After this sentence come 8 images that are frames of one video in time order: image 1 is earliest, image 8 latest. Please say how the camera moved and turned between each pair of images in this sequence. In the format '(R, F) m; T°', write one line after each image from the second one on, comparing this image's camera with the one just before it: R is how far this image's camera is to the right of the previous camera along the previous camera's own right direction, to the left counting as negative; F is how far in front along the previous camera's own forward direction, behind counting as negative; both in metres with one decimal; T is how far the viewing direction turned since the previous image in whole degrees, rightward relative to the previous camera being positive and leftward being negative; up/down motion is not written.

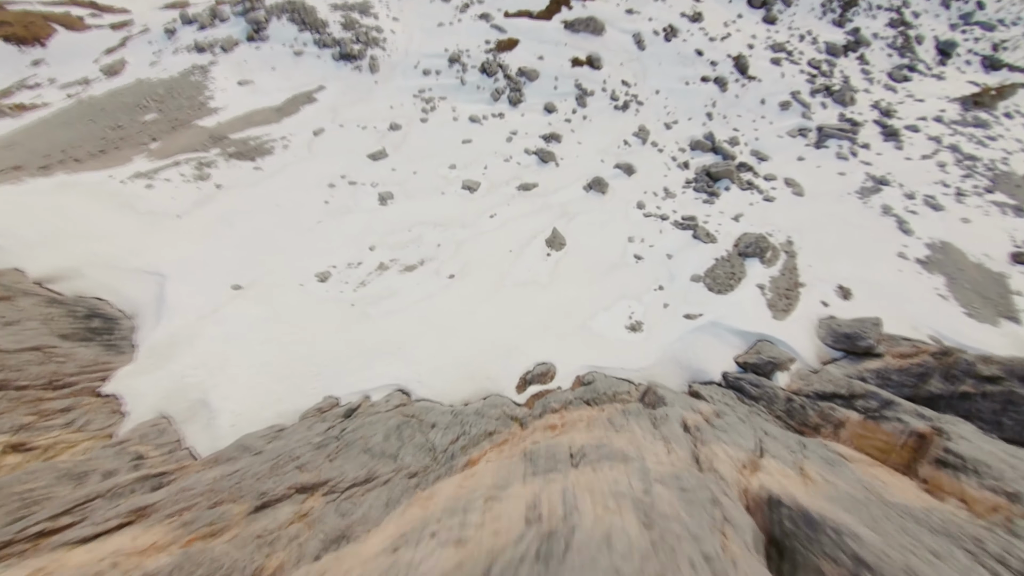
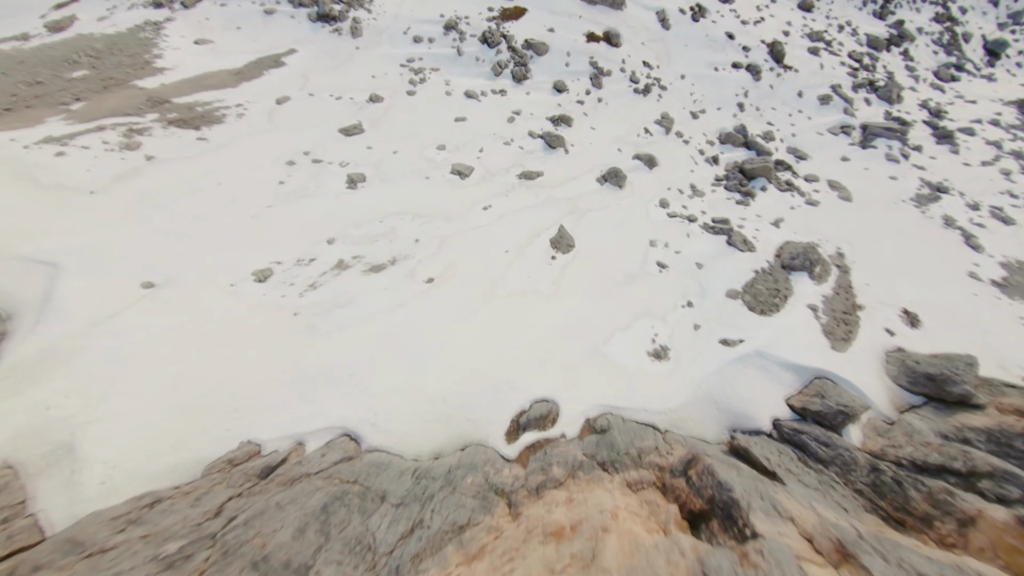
(+0.1, +2.6) m; 0°
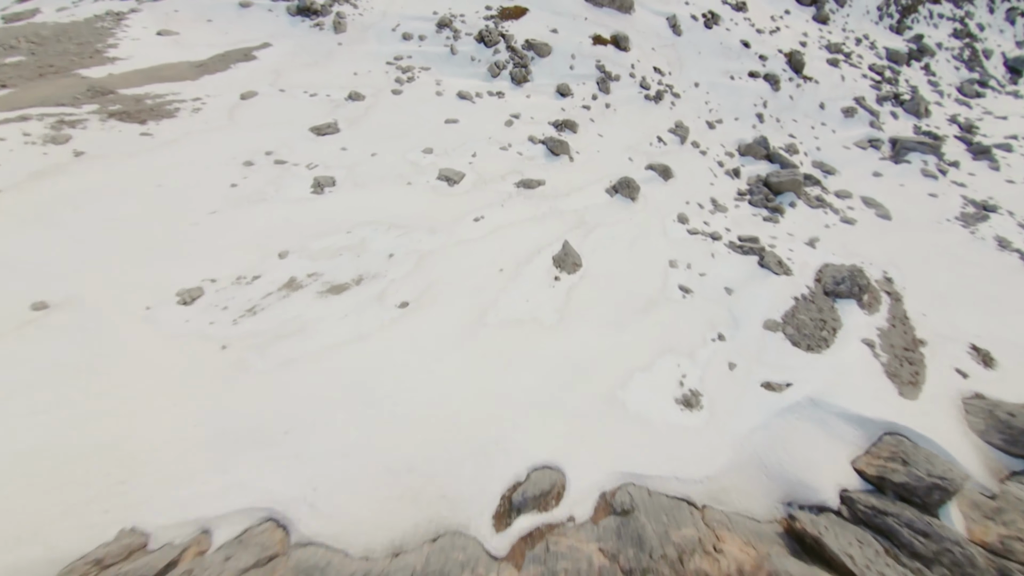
(+0.1, +1.9) m; 0°
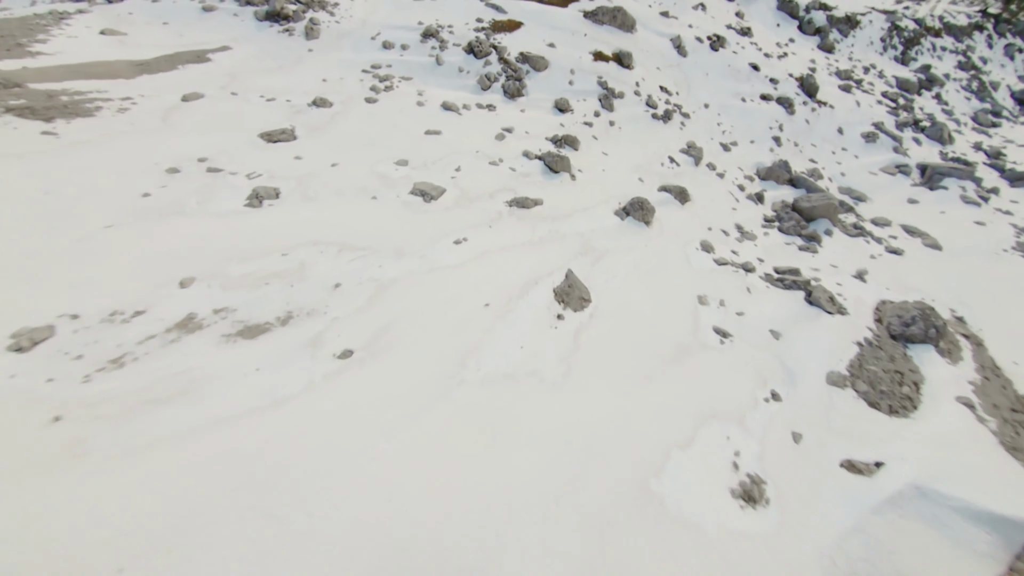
(+0.1, +2.2) m; +1°
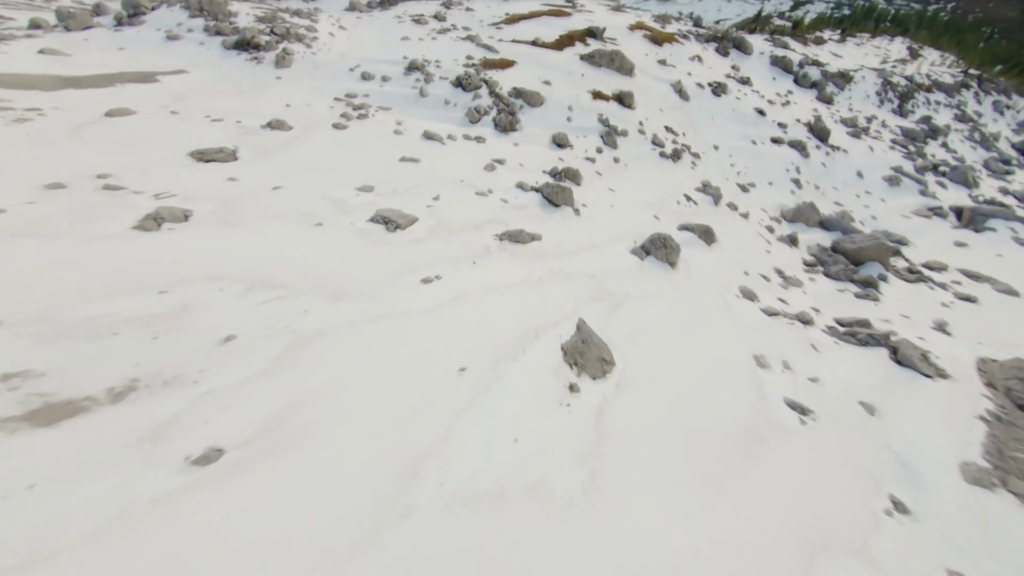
(+0.1, +2.2) m; +1°
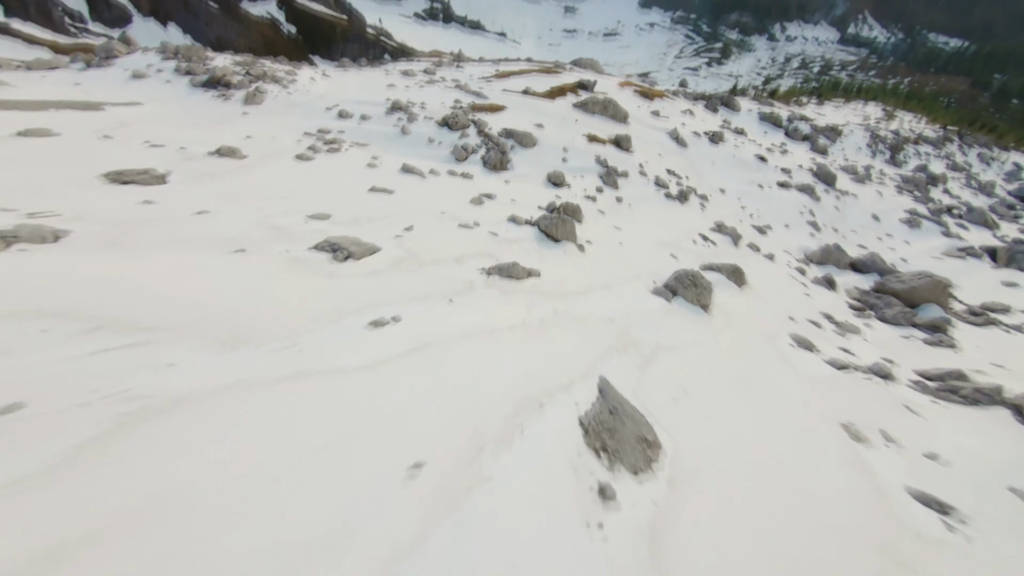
(0.0, +1.7) m; +1°
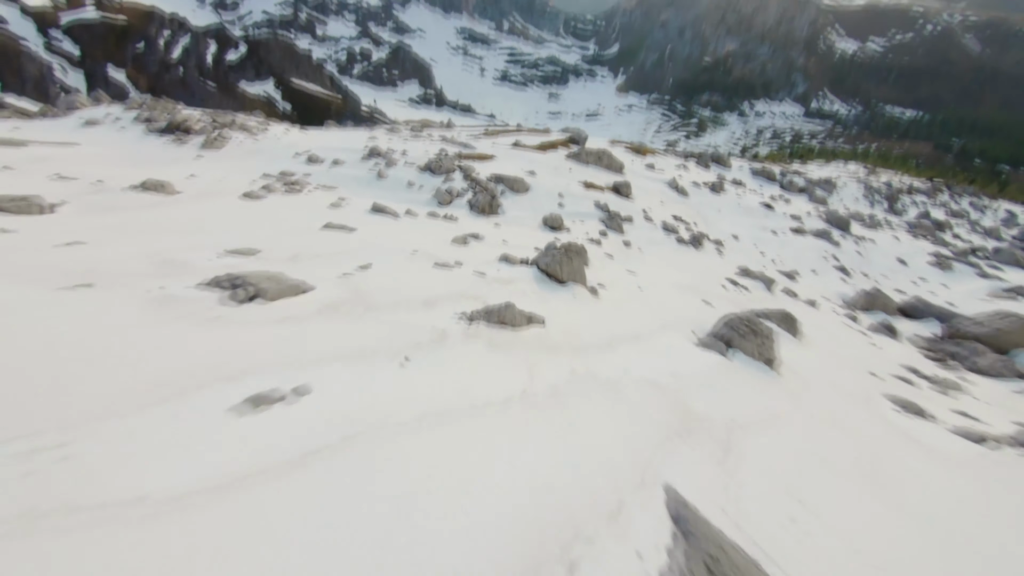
(0.0, +1.7) m; +1°
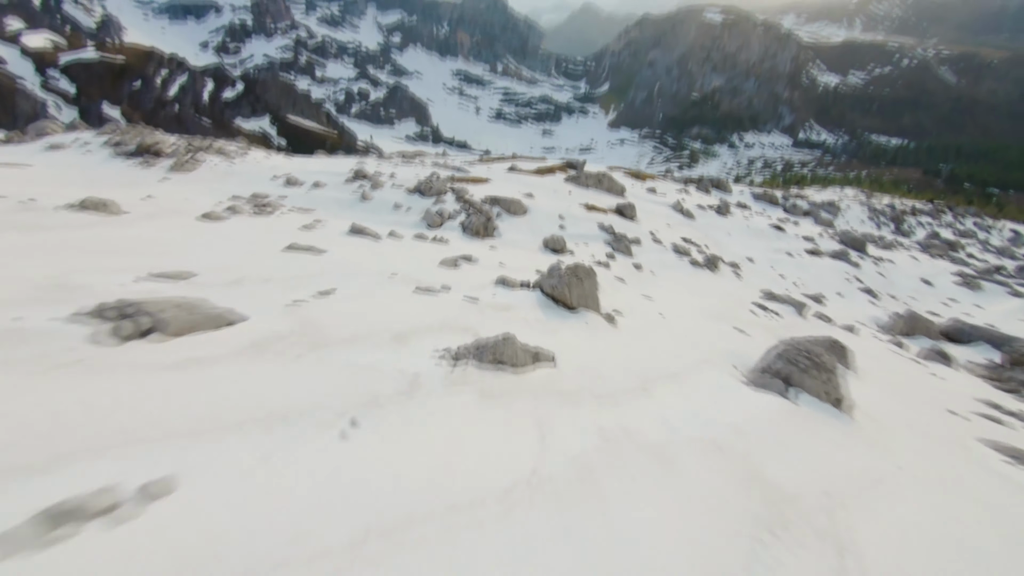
(0.0, +0.9) m; 0°
